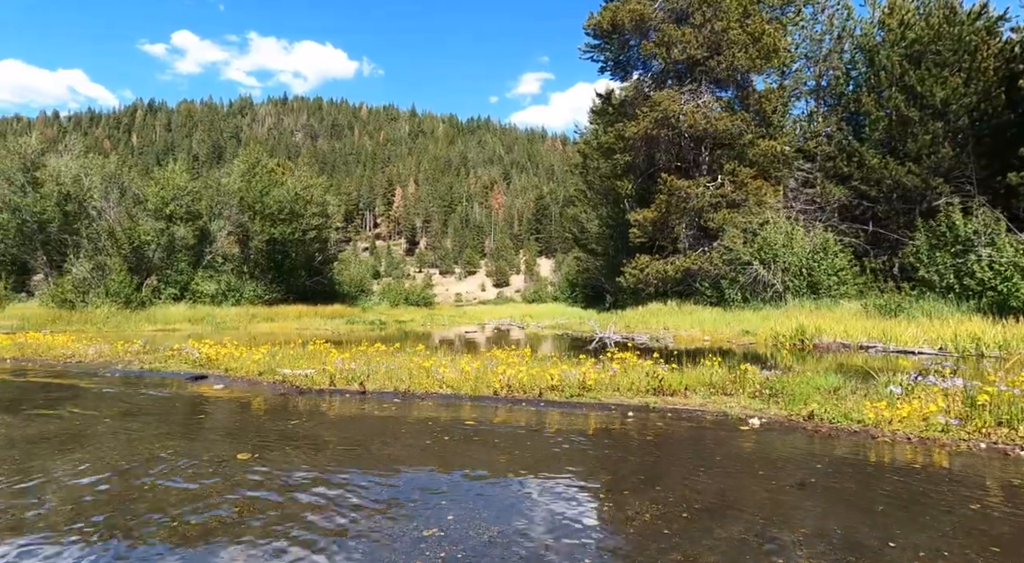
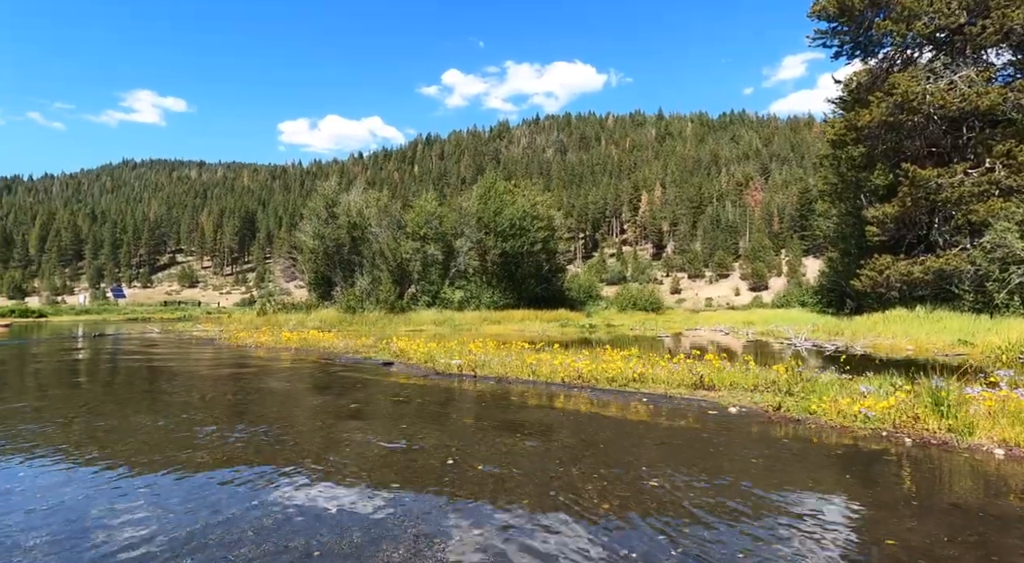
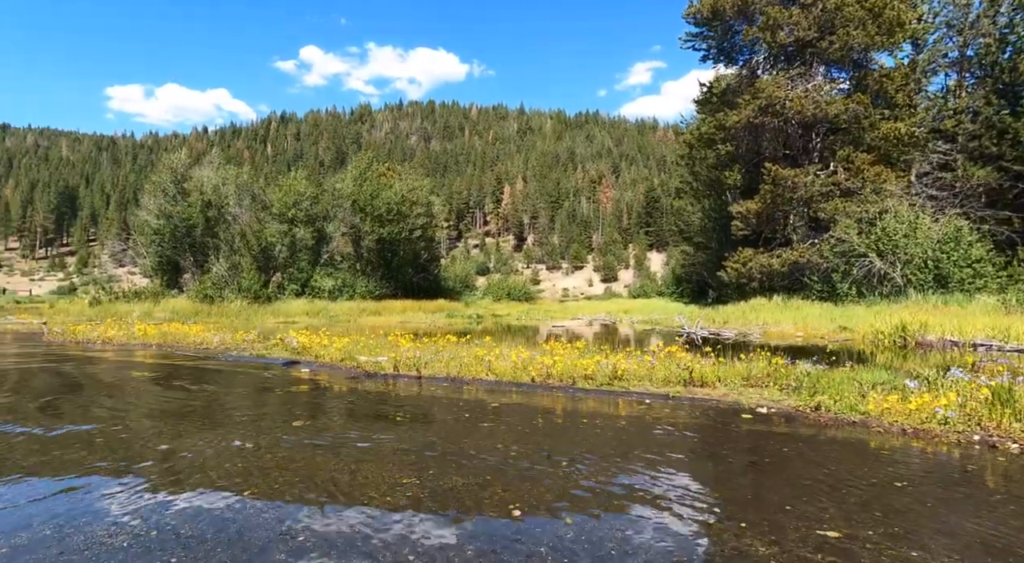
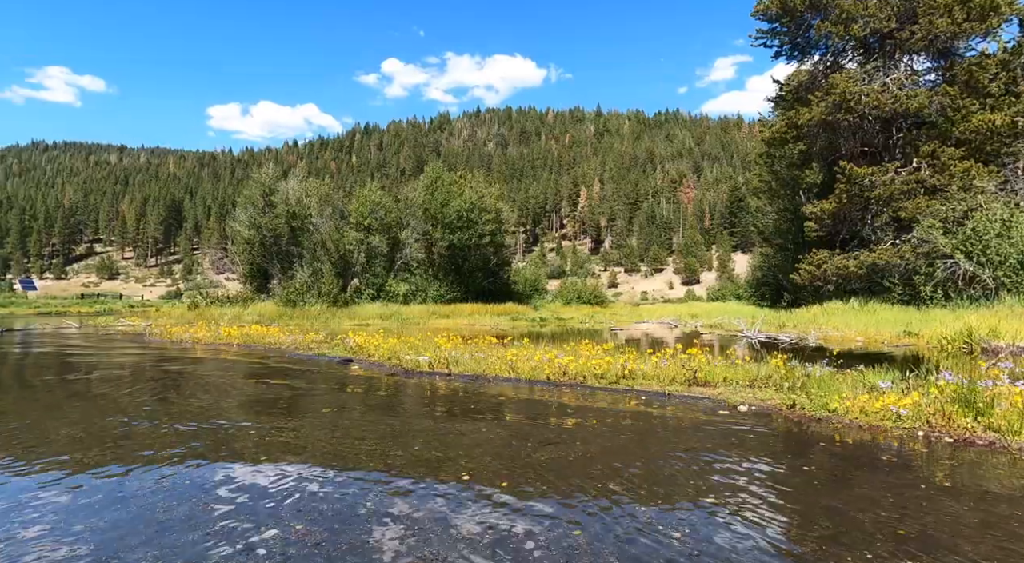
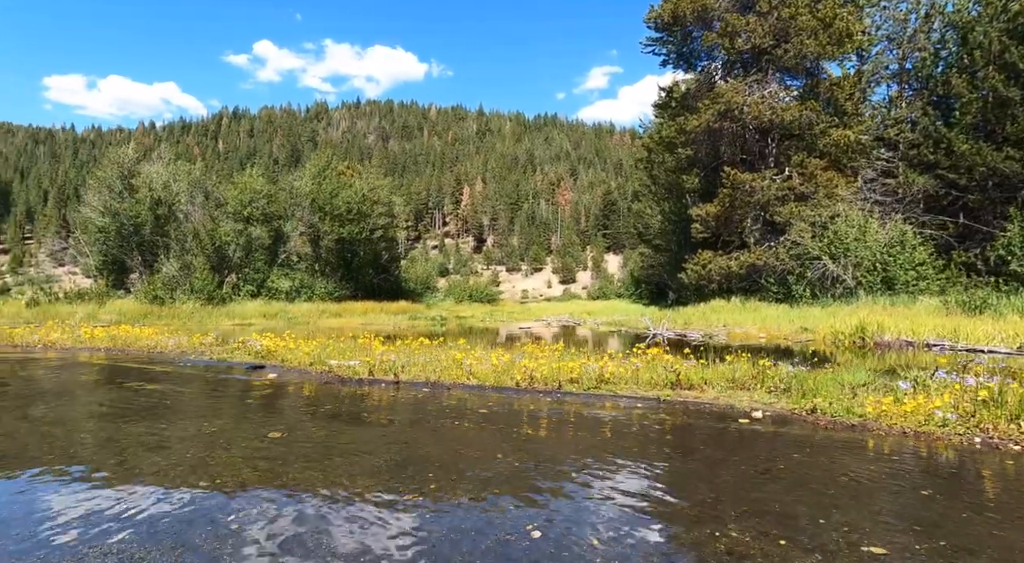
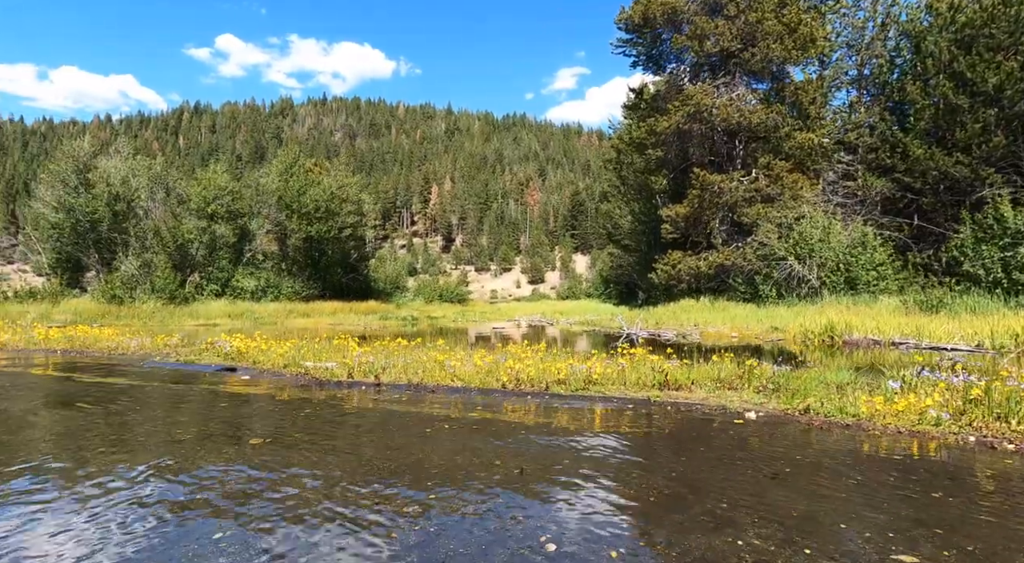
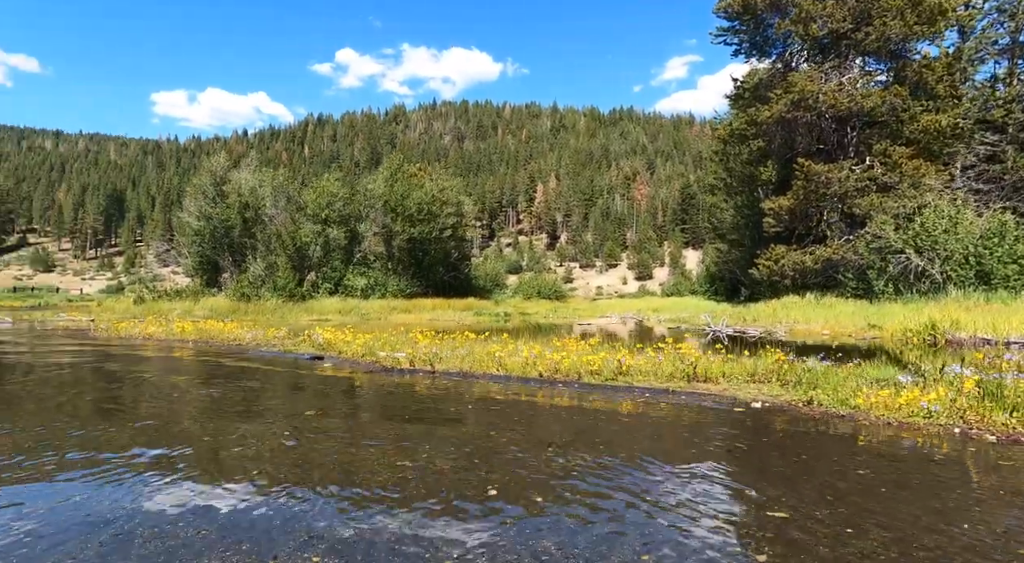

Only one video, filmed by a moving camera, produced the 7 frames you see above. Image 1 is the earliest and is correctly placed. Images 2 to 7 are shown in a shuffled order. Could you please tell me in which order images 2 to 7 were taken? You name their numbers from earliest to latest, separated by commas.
6, 5, 3, 7, 4, 2
